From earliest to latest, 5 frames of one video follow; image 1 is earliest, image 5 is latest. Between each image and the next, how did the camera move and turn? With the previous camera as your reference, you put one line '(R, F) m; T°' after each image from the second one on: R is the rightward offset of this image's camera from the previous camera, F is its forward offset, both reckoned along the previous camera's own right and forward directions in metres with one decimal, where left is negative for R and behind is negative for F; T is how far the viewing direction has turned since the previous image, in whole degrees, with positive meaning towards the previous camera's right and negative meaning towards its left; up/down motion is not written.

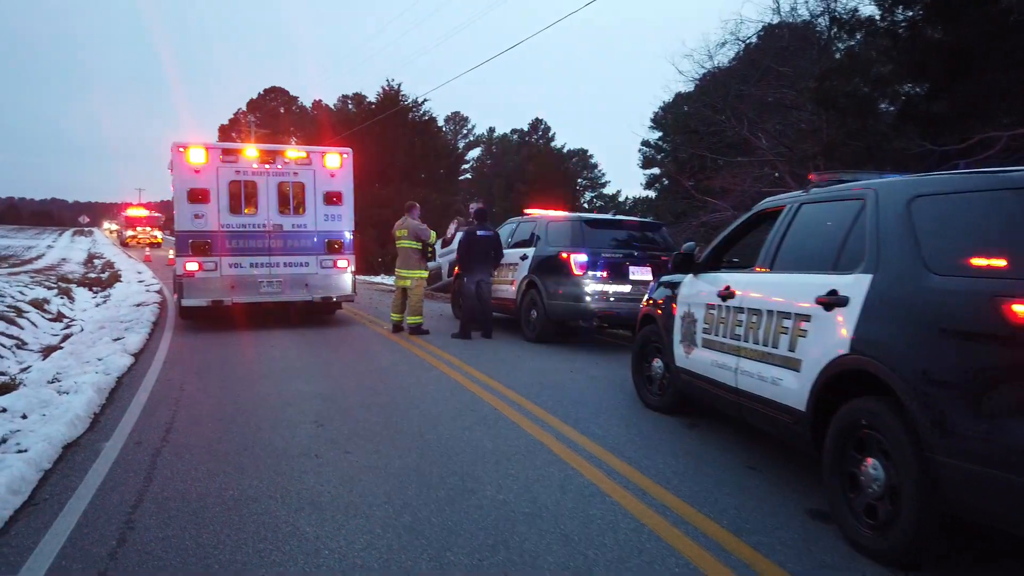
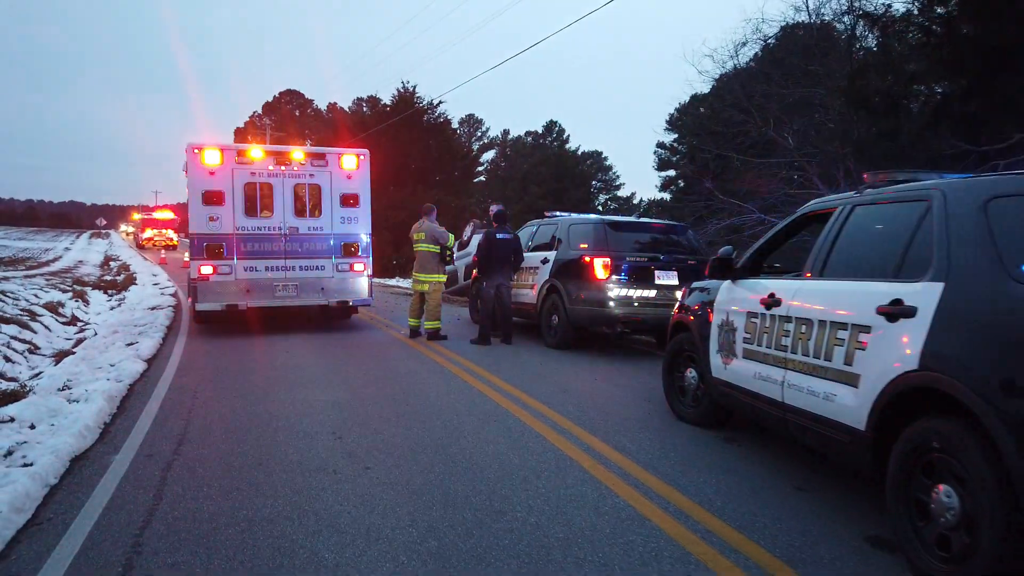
(-0.1, +0.3) m; -1°
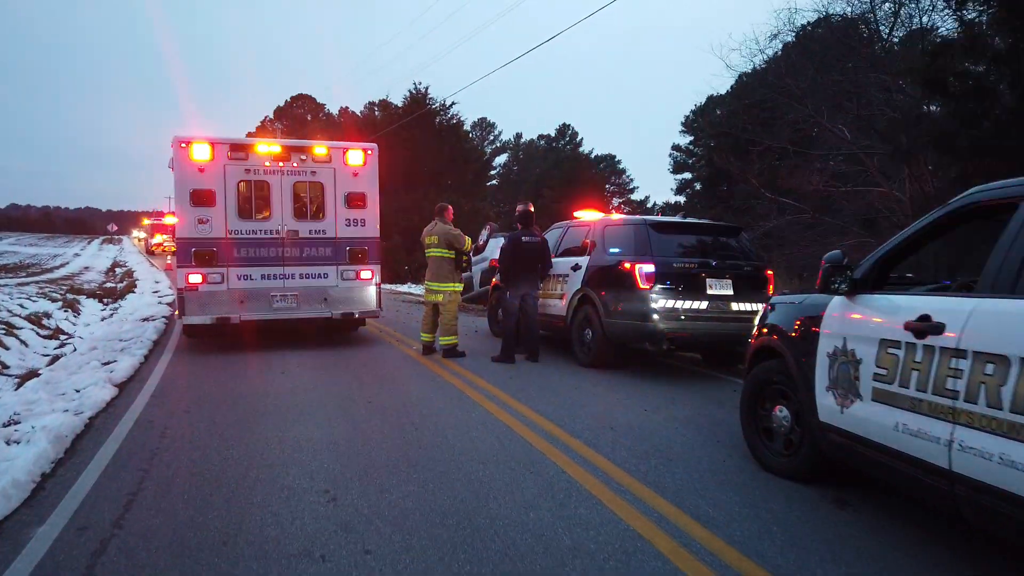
(-0.2, +1.3) m; -1°
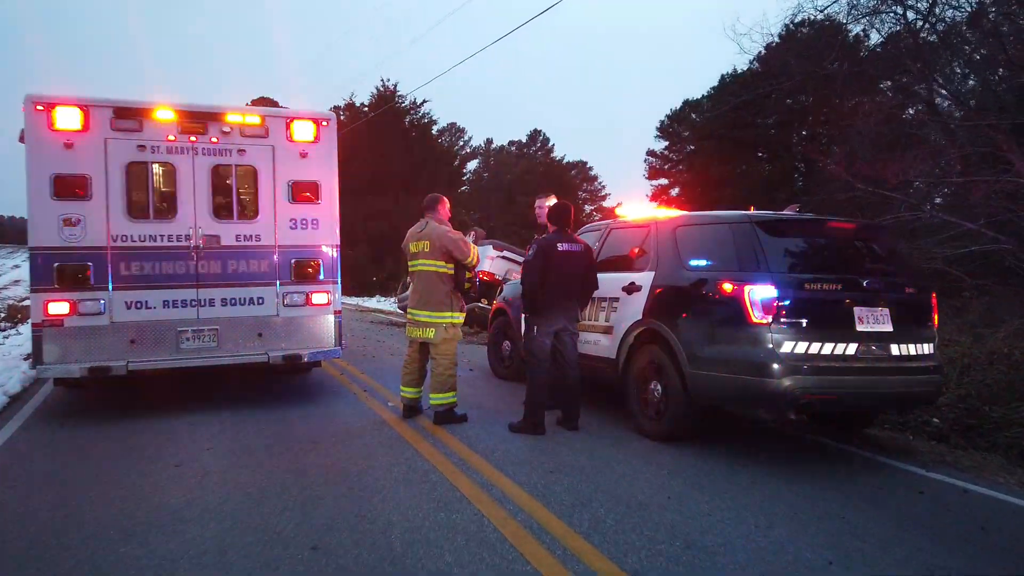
(-0.5, +3.2) m; +2°
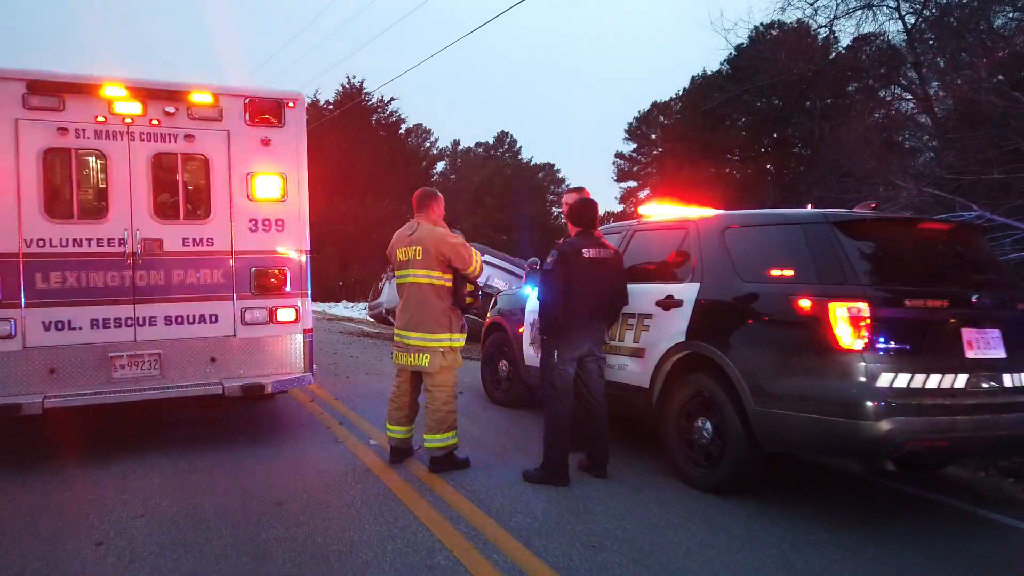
(-0.3, +1.2) m; +3°
